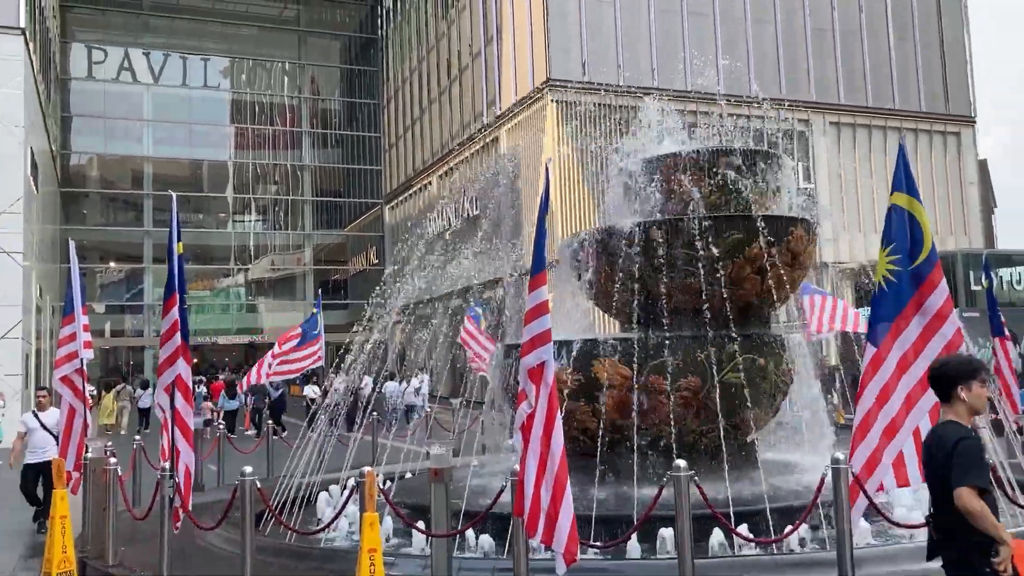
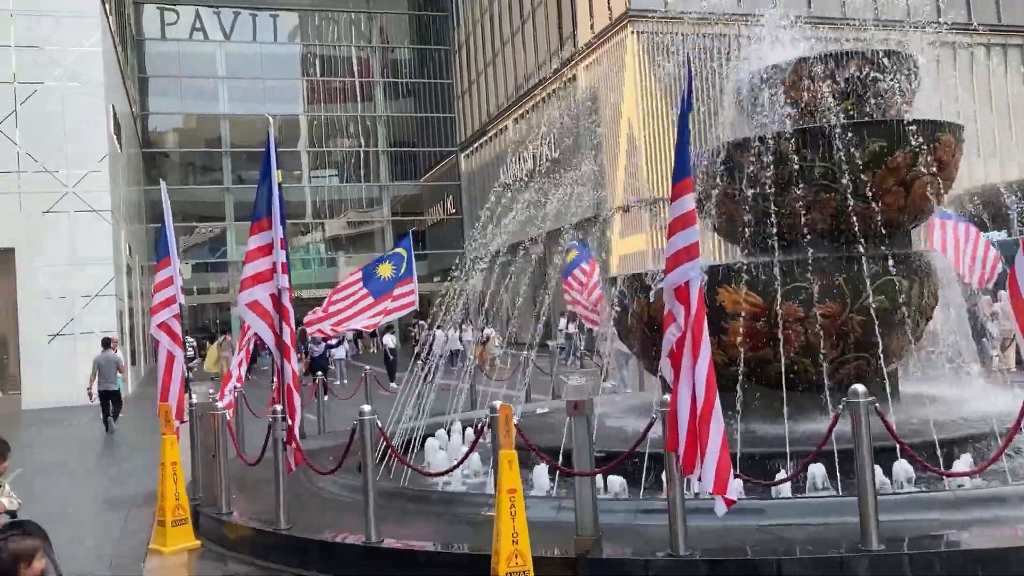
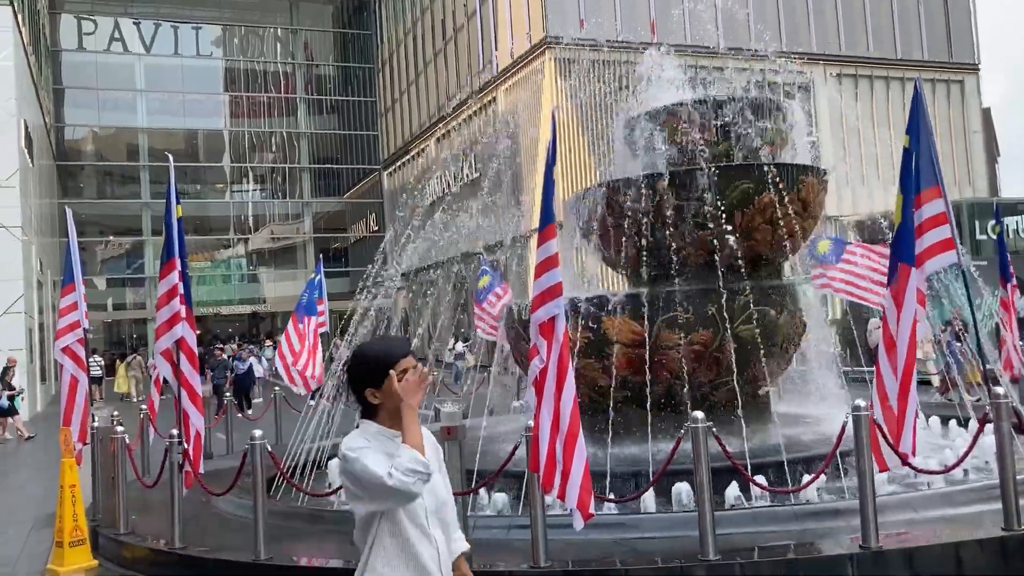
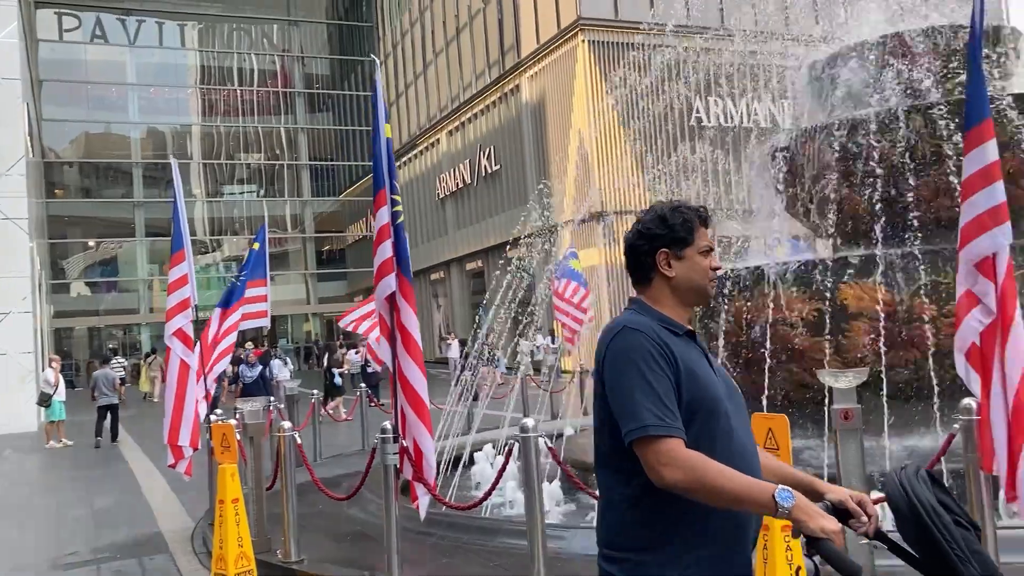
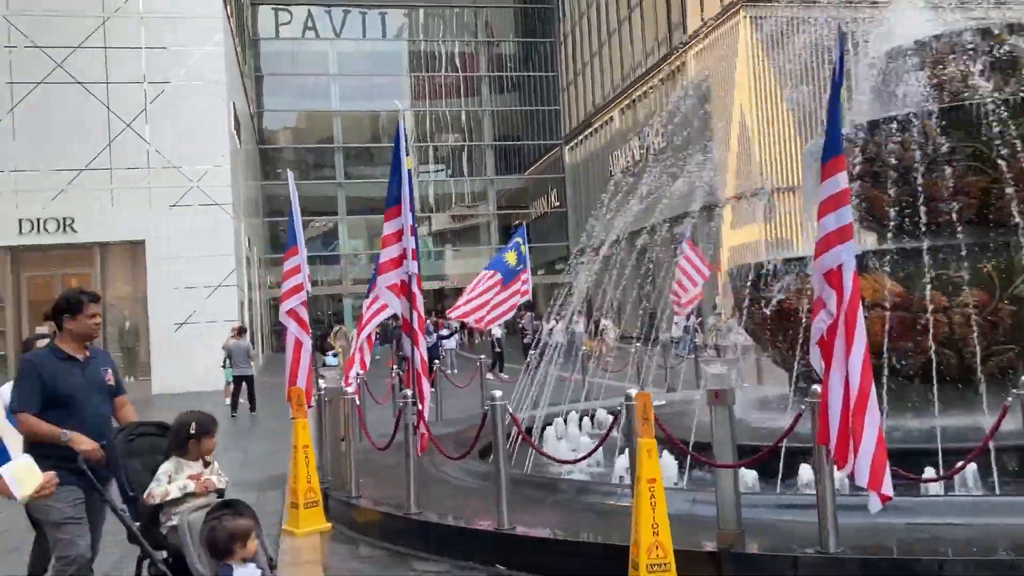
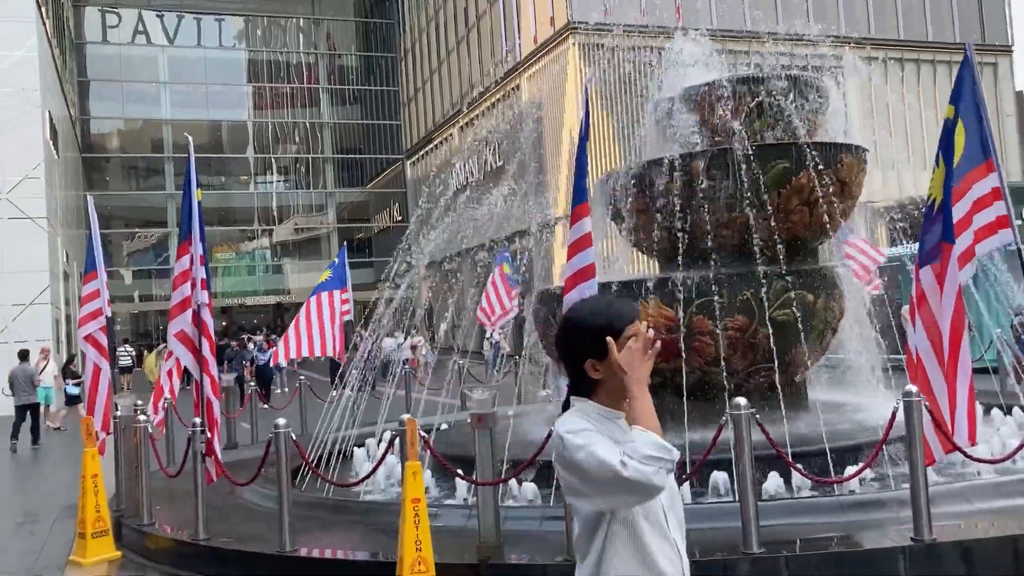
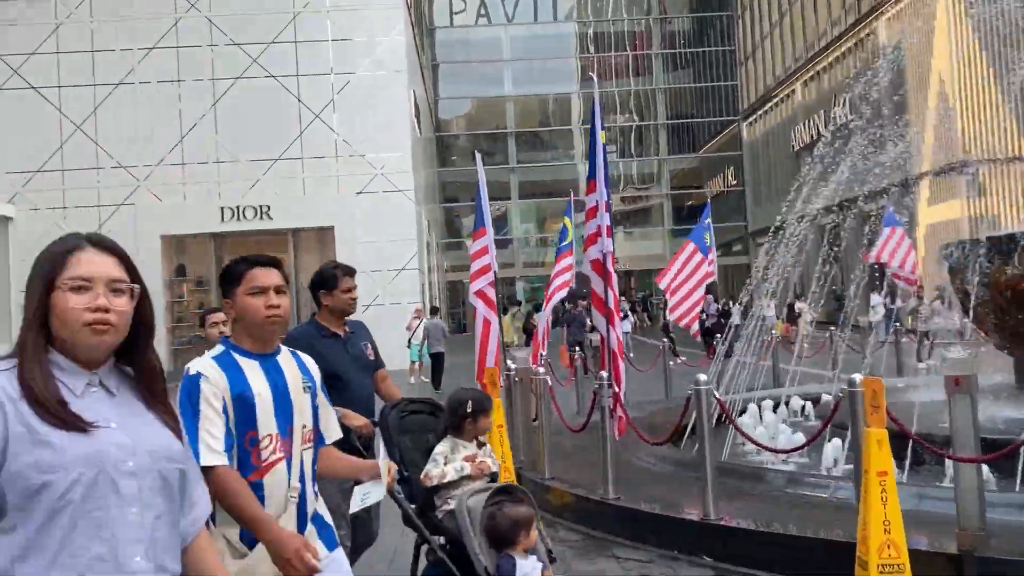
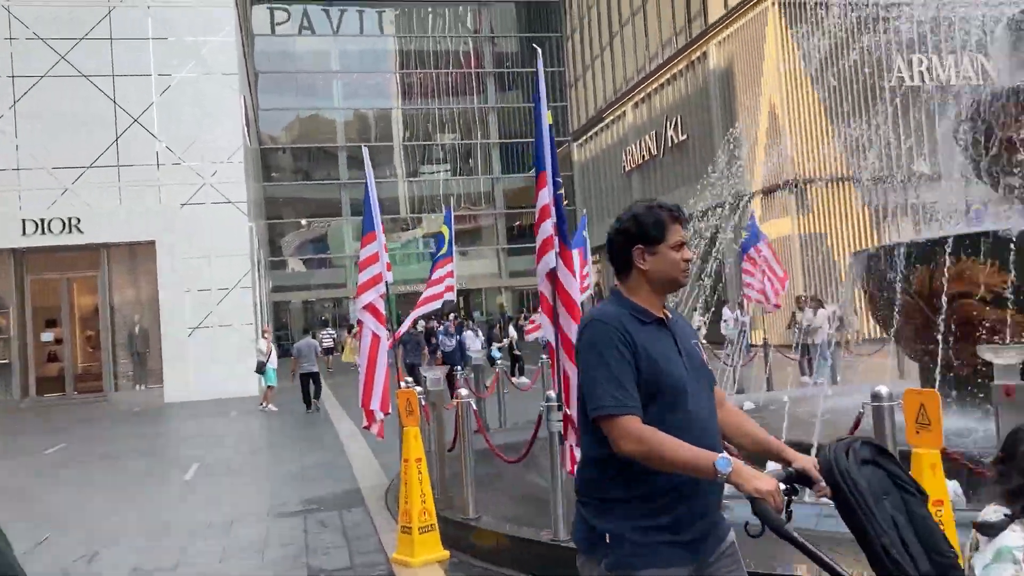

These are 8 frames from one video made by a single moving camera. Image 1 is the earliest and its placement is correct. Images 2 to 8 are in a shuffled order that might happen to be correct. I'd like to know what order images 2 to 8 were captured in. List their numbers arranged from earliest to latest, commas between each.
3, 6, 2, 5, 7, 8, 4
